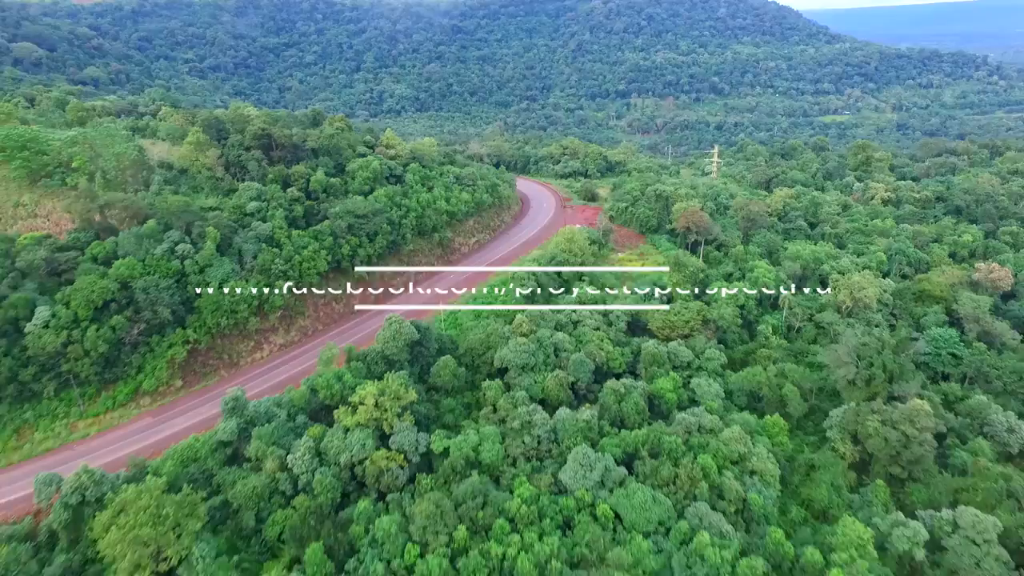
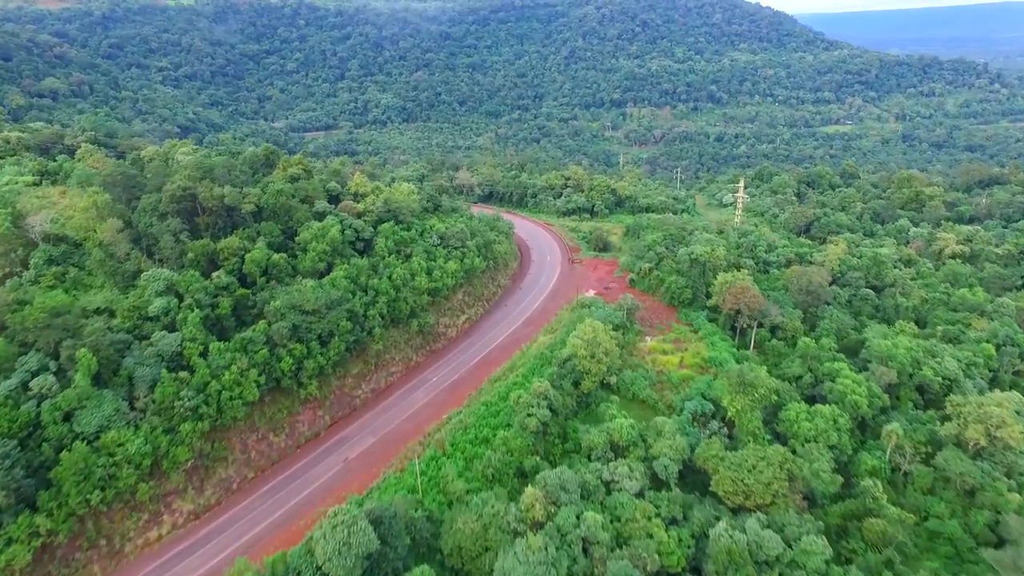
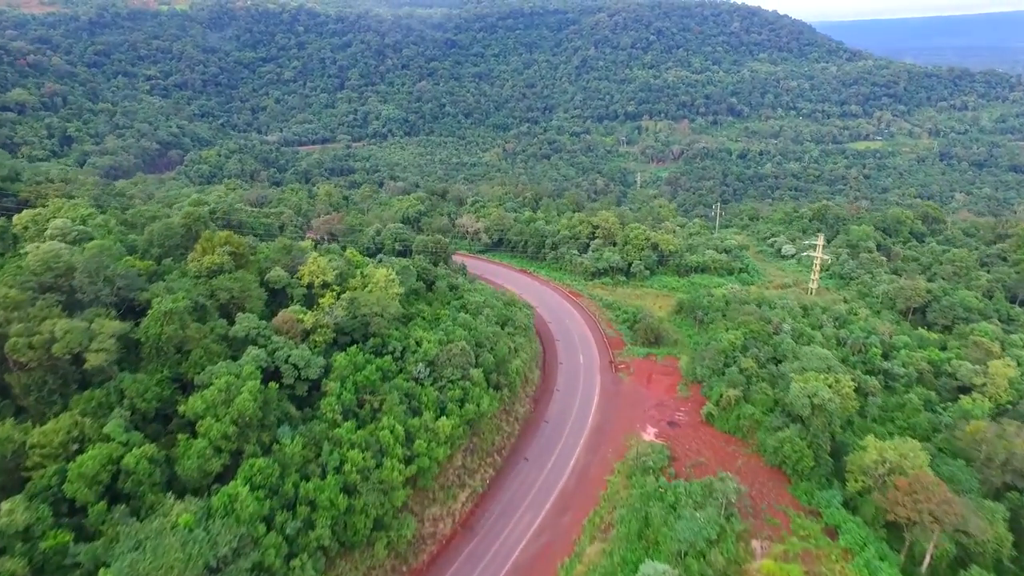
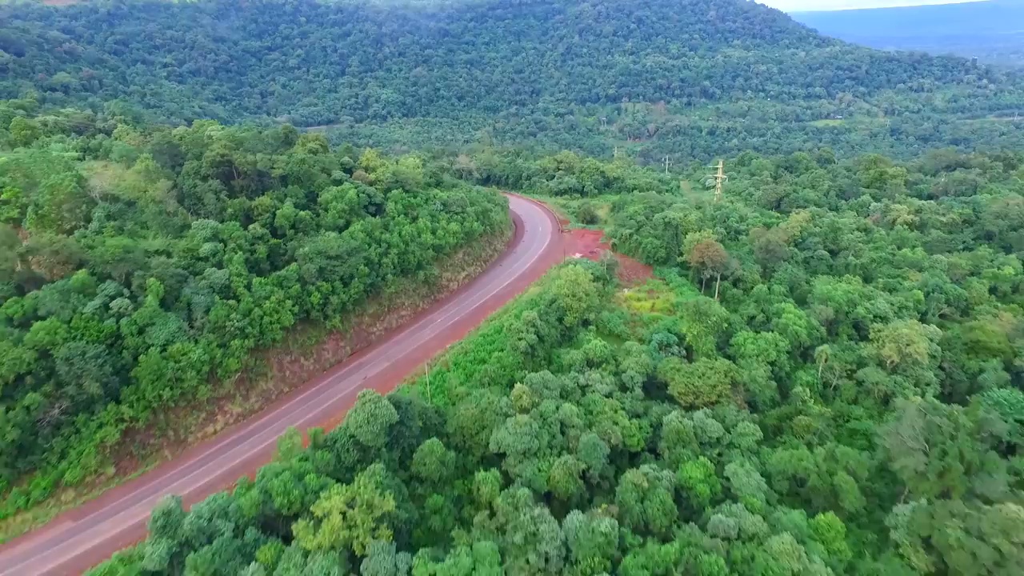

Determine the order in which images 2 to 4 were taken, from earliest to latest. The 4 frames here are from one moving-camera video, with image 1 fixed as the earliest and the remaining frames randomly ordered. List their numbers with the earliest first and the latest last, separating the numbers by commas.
4, 2, 3
